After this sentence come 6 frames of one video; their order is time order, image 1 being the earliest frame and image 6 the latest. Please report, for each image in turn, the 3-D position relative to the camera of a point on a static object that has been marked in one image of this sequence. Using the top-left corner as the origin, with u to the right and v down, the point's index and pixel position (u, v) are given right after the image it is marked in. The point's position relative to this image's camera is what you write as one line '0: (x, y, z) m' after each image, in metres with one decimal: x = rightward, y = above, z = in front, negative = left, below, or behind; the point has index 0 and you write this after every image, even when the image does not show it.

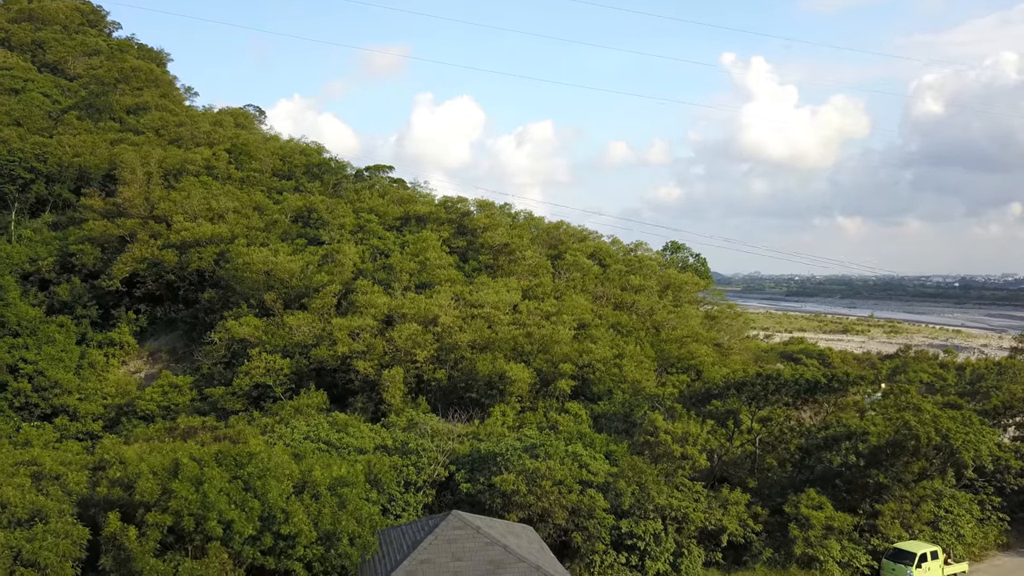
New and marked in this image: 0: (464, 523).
0: (-1.0, -4.9, +13.1) m
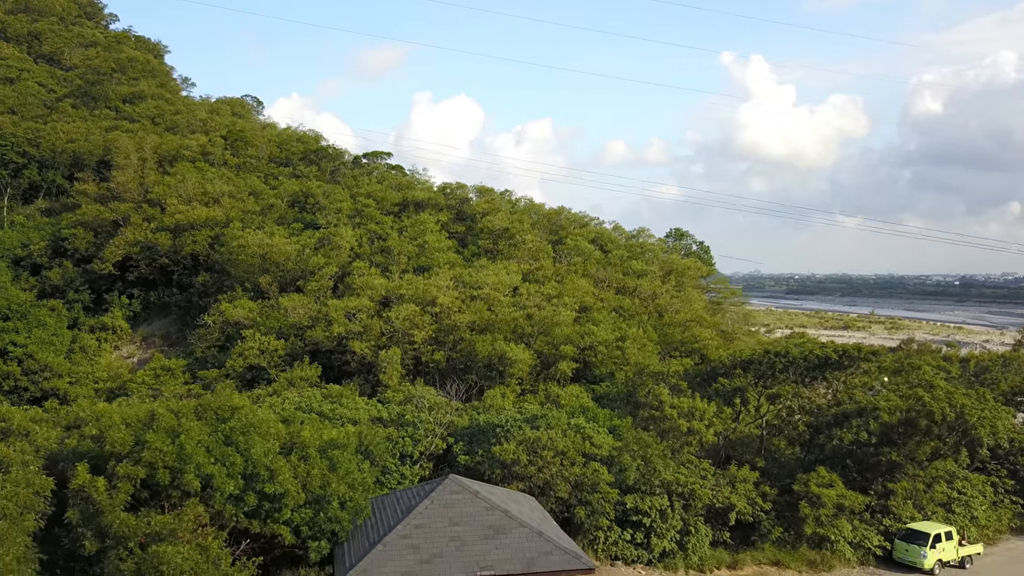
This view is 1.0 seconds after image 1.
0: (-1.0, -3.9, +12.4) m
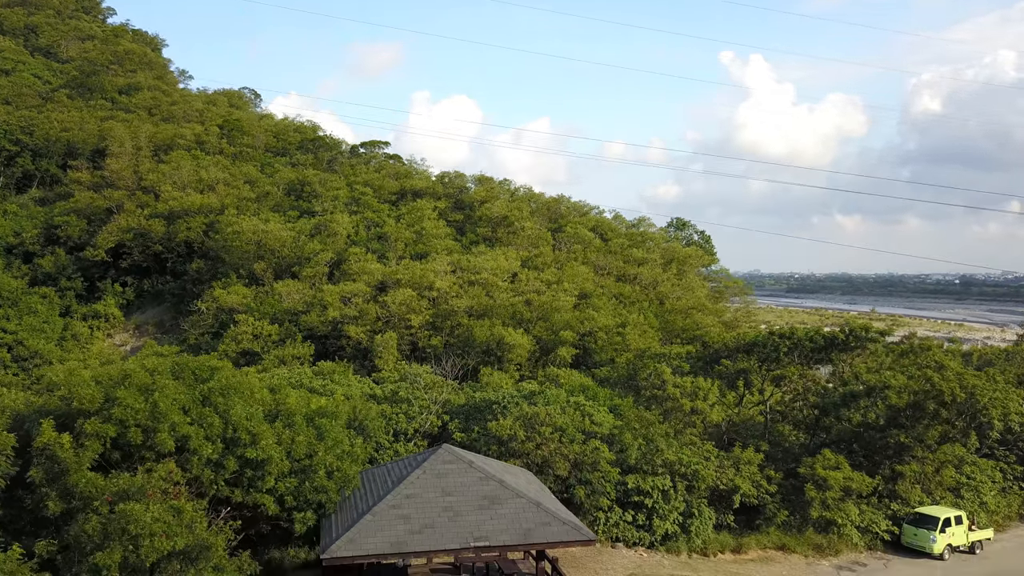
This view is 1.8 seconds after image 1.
0: (-1.1, -3.1, +11.8) m
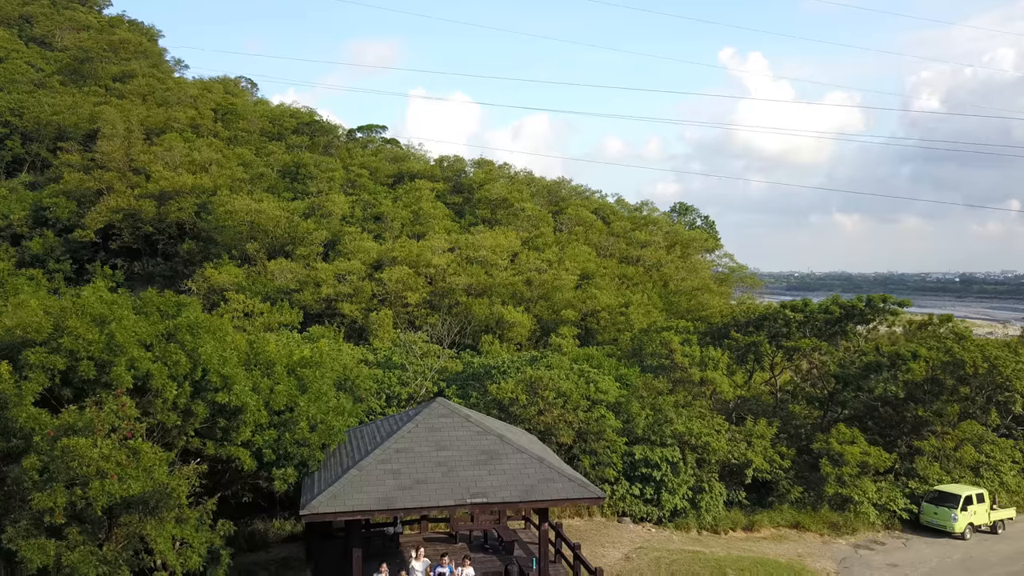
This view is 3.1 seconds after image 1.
0: (-1.0, -2.1, +10.8) m
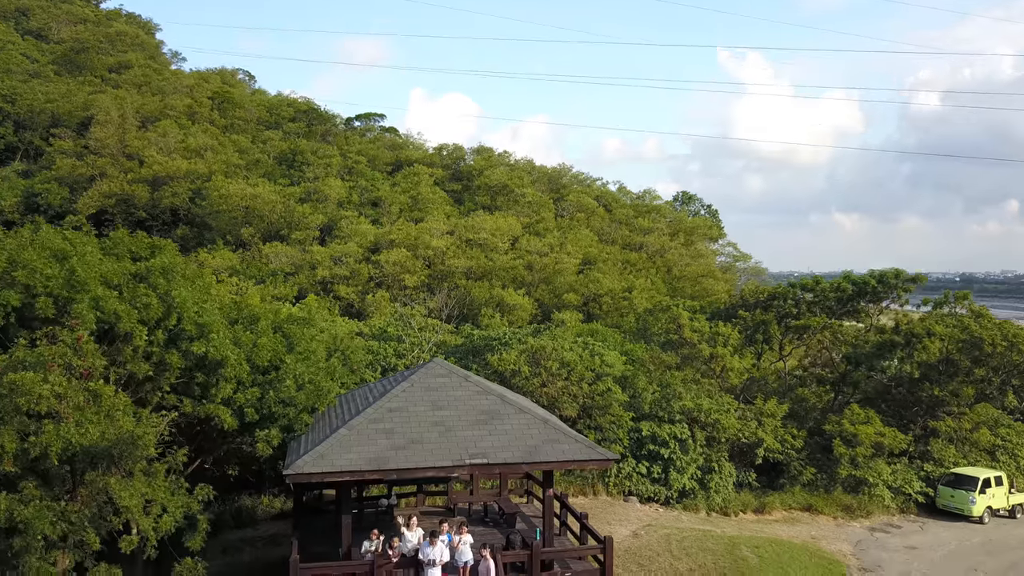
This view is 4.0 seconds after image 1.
0: (-1.0, -1.3, +10.1) m
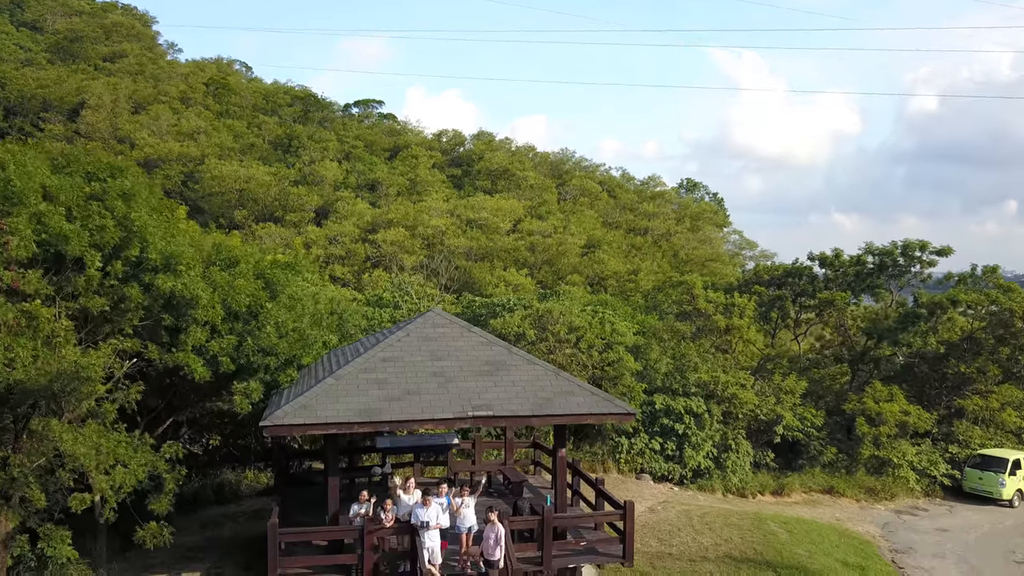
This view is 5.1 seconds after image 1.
0: (-0.9, -0.5, +9.0) m
